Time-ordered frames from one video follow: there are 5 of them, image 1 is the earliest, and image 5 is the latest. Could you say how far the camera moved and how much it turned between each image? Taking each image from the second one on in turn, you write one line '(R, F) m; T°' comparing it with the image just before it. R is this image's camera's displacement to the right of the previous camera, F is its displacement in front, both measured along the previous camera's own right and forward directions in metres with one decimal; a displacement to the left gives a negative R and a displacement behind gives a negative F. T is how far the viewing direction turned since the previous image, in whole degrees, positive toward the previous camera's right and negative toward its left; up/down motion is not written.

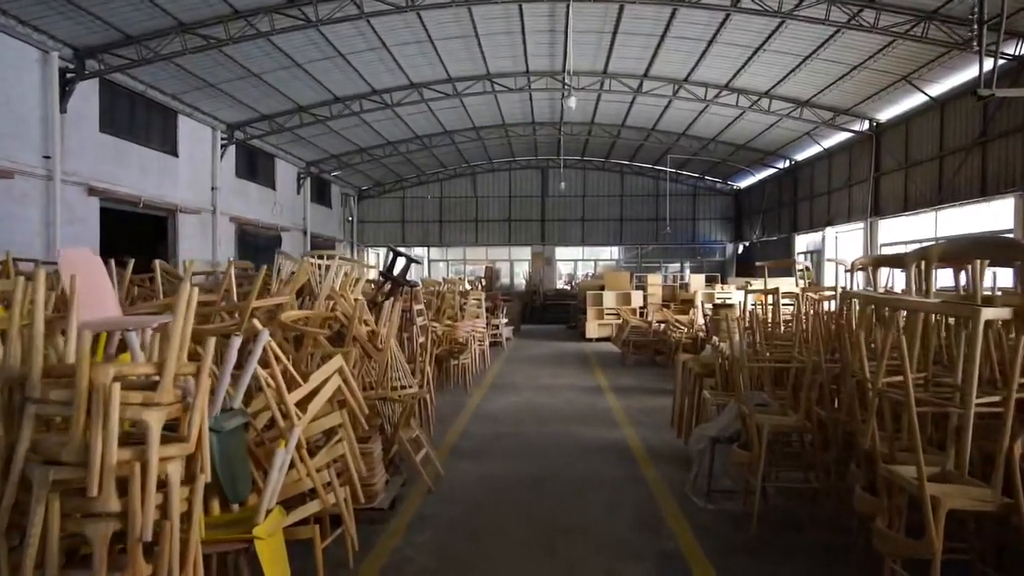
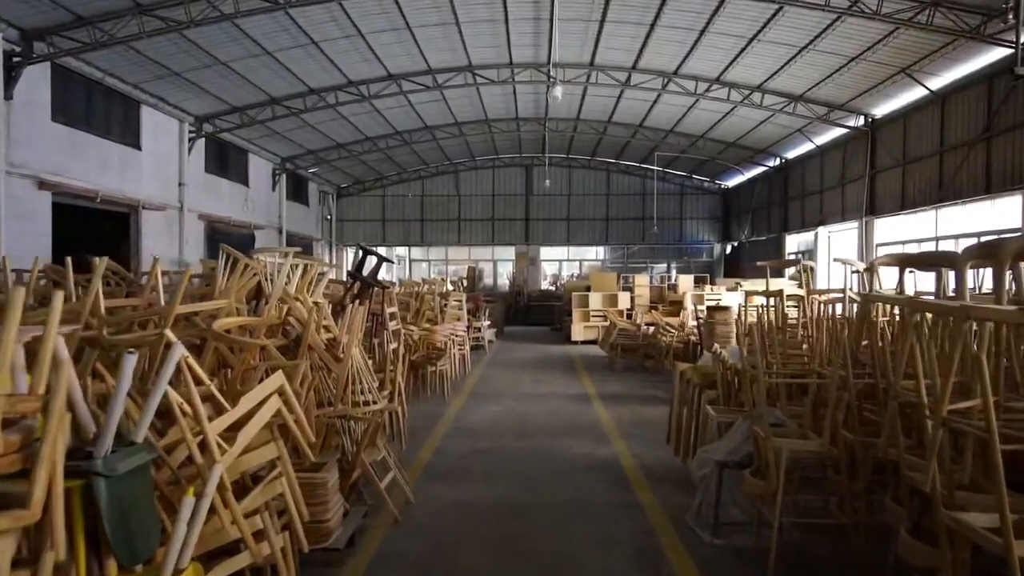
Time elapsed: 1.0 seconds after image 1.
(0.0, +0.6) m; +1°
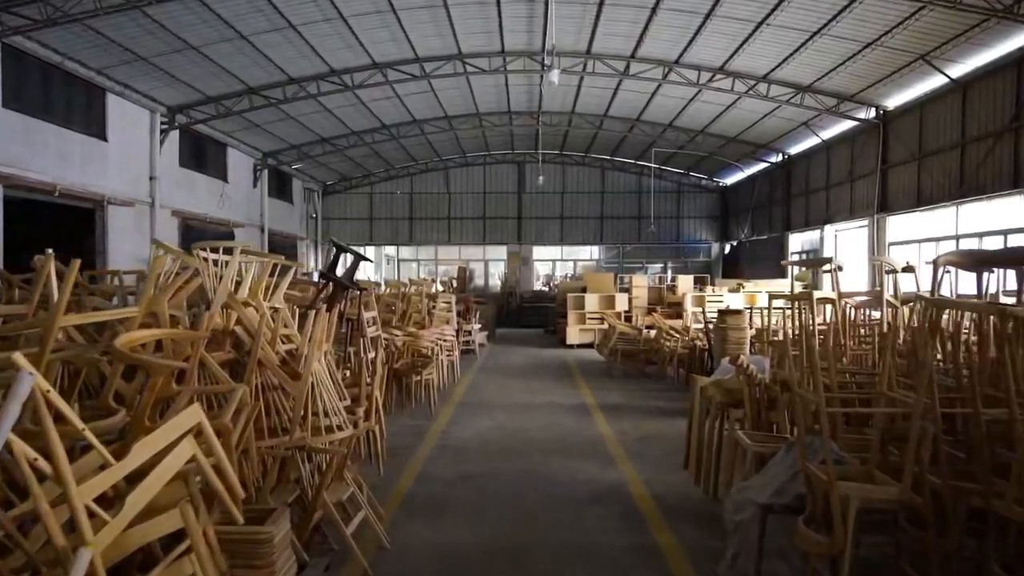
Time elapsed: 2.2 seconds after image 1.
(0.0, +0.7) m; +1°
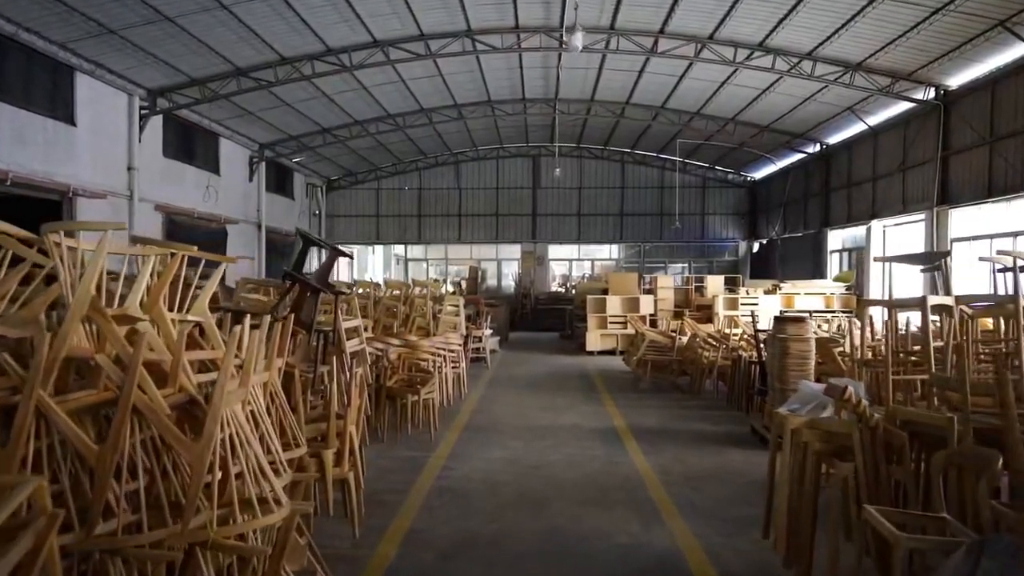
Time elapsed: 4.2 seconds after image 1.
(0.0, +1.2) m; -1°
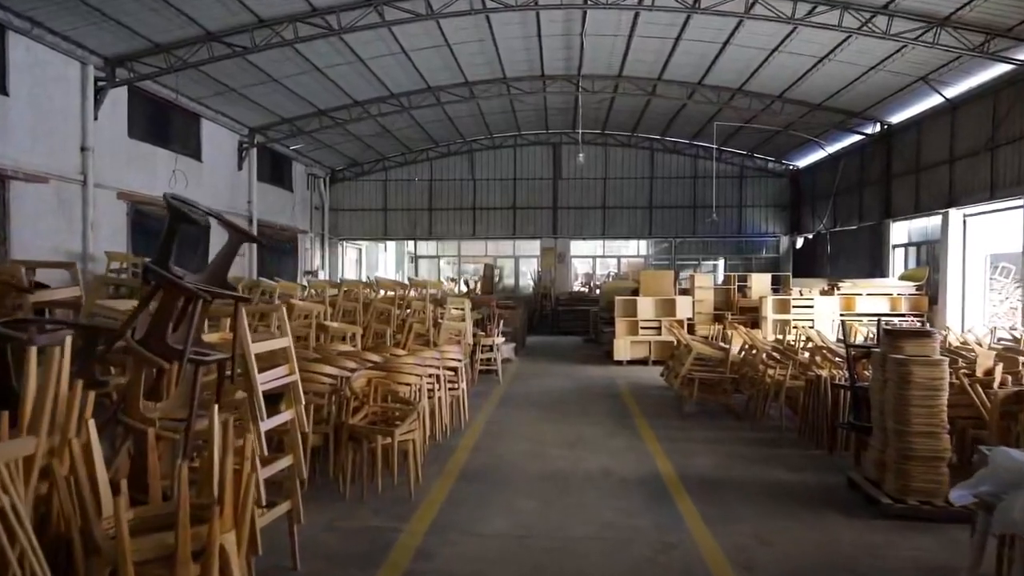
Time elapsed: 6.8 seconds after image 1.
(+0.1, +1.7) m; -2°
